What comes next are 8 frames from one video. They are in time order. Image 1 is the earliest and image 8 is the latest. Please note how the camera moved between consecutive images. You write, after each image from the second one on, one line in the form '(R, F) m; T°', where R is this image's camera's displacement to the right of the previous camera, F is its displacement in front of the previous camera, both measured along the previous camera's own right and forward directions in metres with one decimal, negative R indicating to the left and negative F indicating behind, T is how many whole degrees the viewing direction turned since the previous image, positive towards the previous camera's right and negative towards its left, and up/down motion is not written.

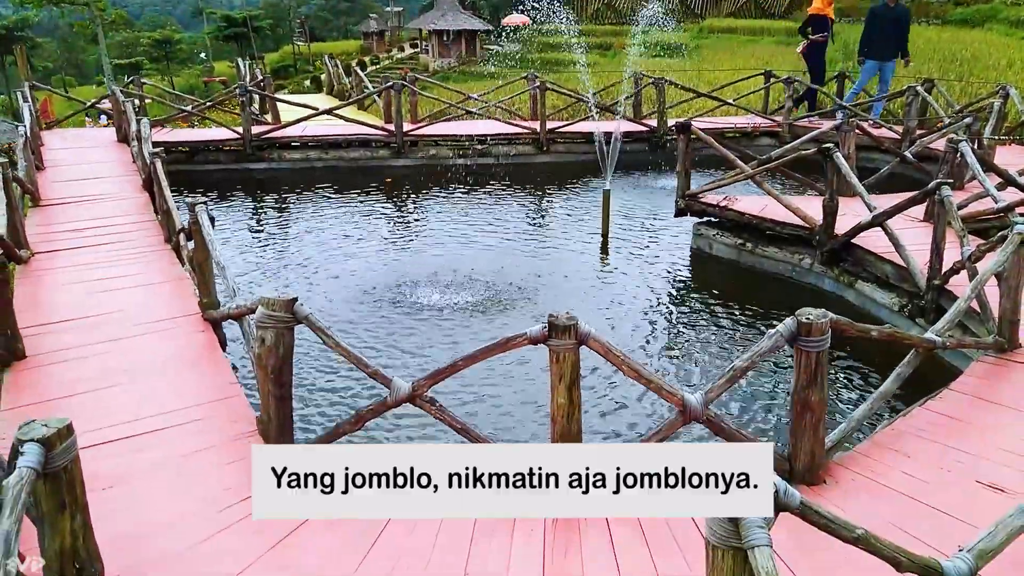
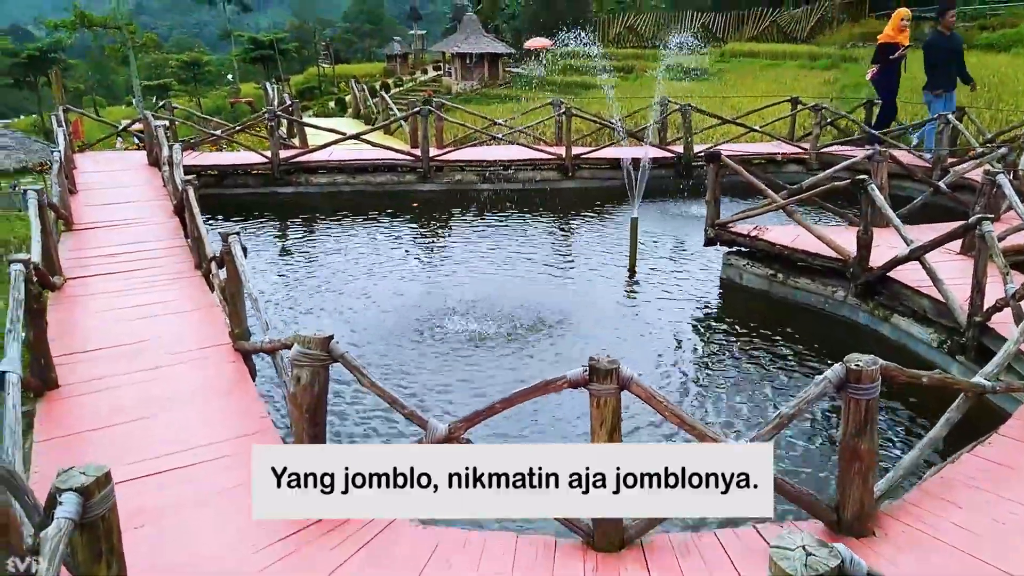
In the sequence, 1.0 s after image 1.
(-0.1, +0.1) m; -1°
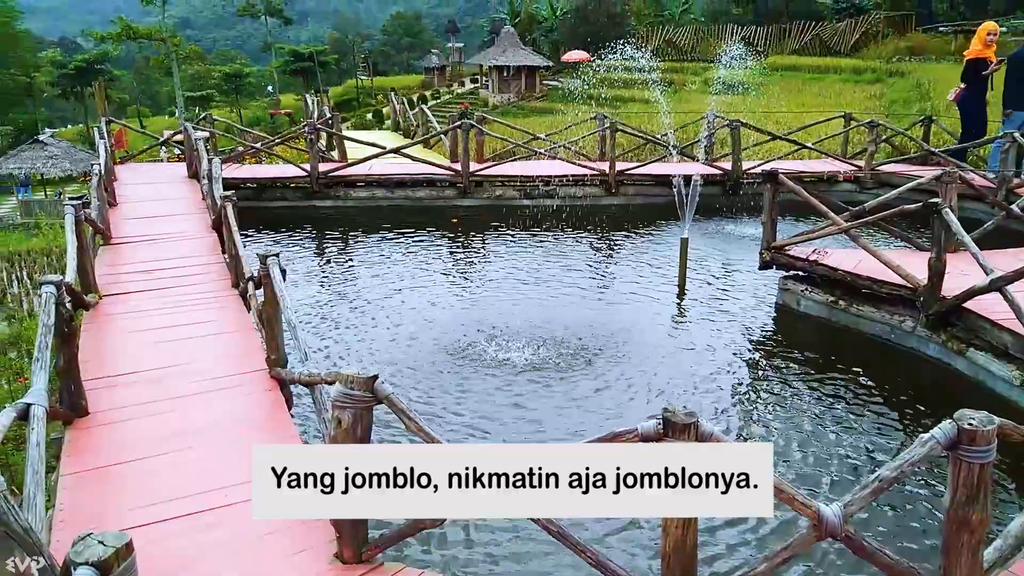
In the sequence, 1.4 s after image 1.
(-0.1, +0.3) m; -2°
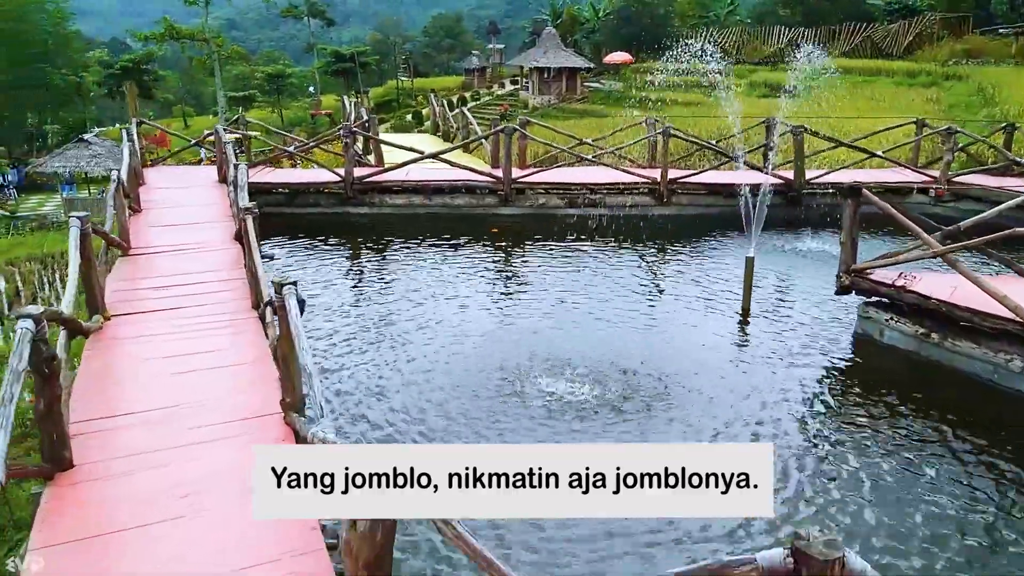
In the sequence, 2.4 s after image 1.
(-0.1, +0.7) m; -3°
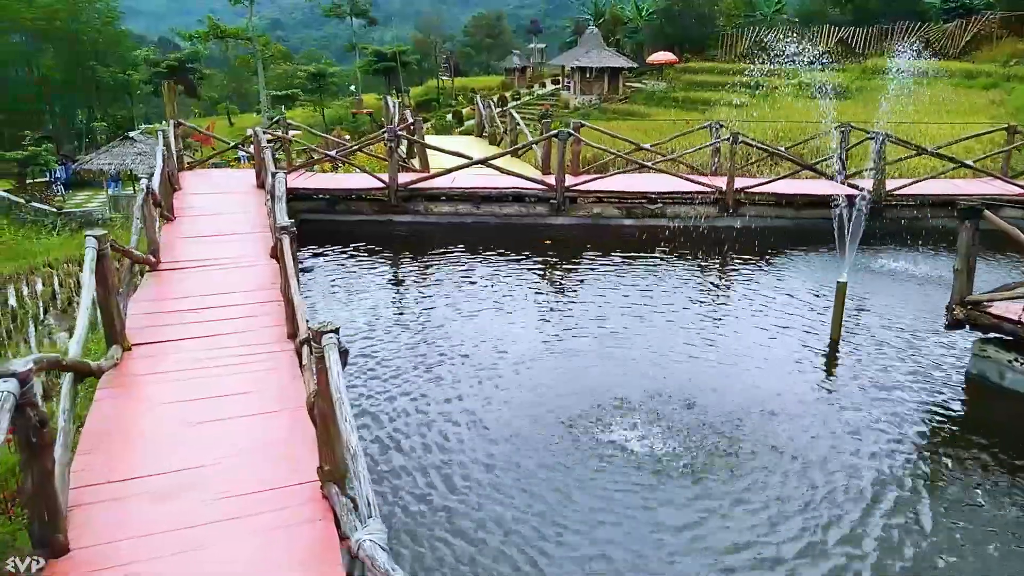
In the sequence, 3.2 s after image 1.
(-0.2, +0.7) m; -3°
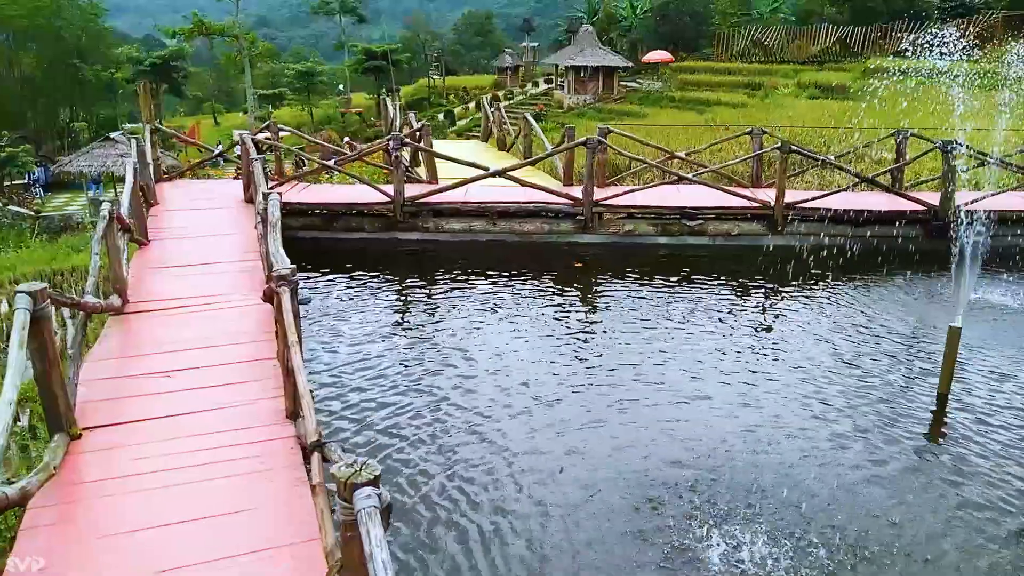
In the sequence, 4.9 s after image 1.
(-0.4, +1.2) m; +1°
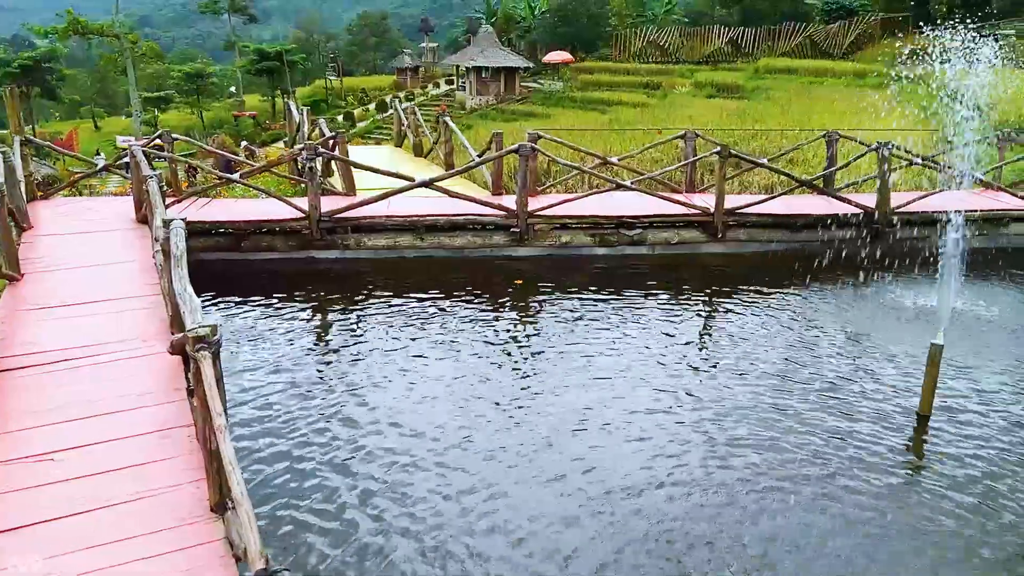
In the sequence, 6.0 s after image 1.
(-0.3, +0.7) m; +7°
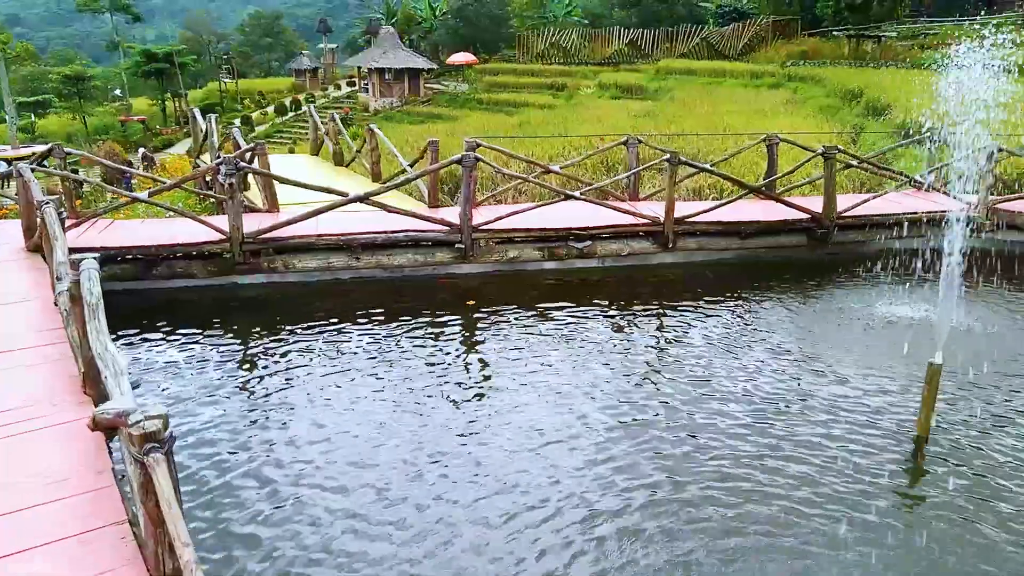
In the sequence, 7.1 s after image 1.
(-0.4, +0.6) m; +7°
